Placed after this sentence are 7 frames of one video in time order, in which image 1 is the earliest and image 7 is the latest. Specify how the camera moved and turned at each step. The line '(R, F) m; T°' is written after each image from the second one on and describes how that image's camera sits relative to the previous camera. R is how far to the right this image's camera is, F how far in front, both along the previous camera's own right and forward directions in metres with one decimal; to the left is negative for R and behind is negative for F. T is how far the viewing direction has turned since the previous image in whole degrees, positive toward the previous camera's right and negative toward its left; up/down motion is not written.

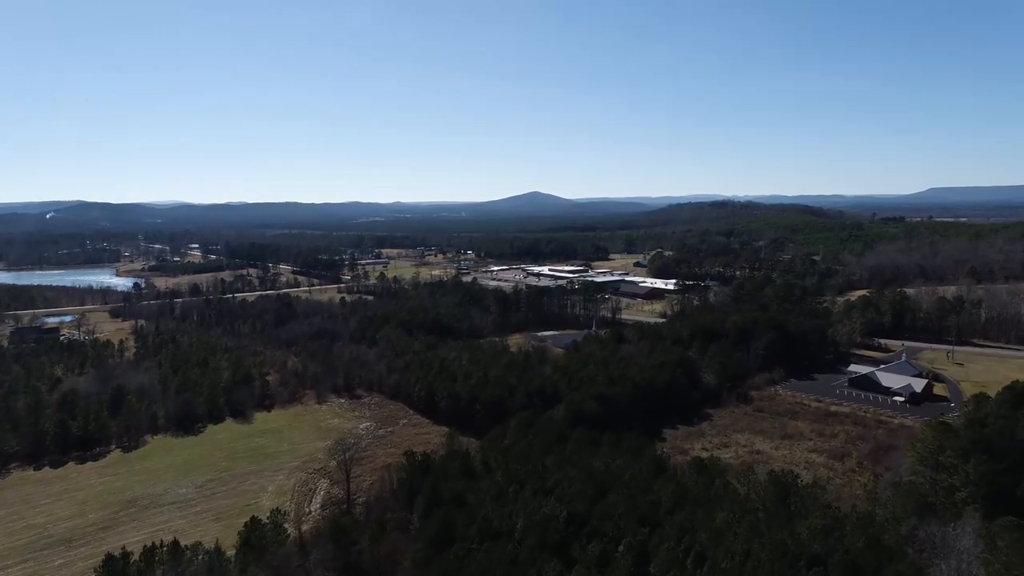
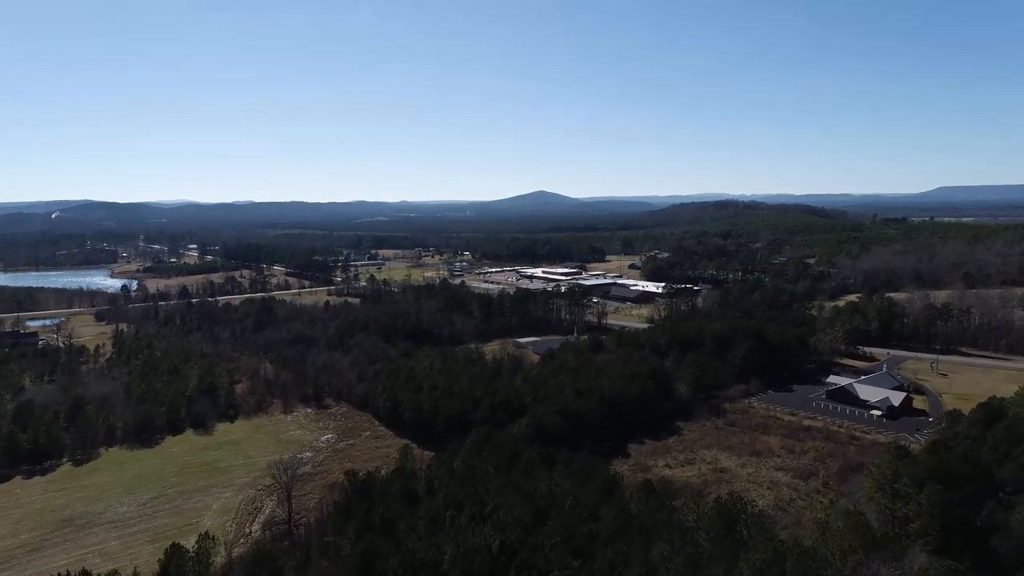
(+1.6, +0.7) m; 0°
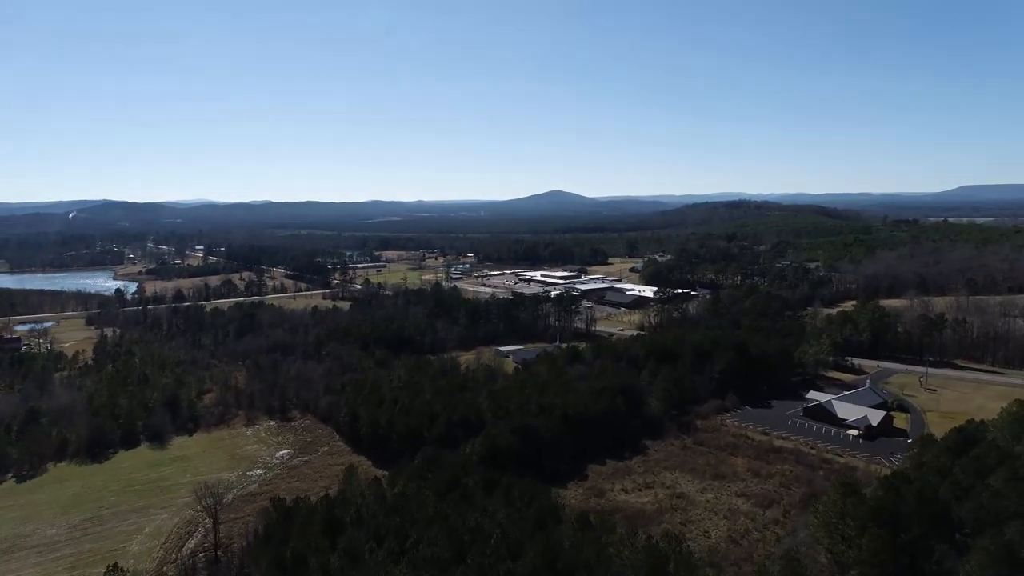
(+2.0, +0.9) m; -1°
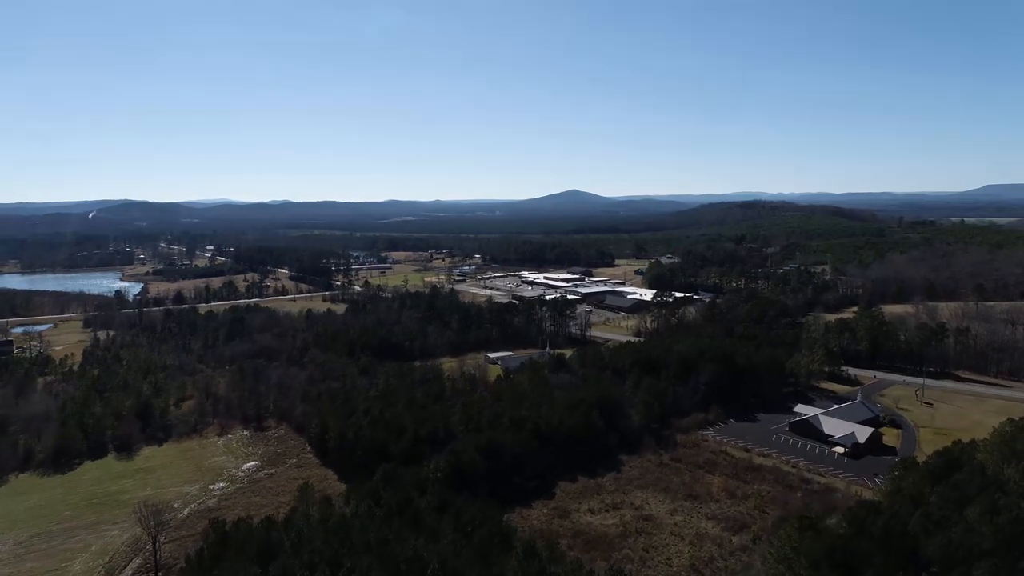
(+1.6, +0.8) m; -1°
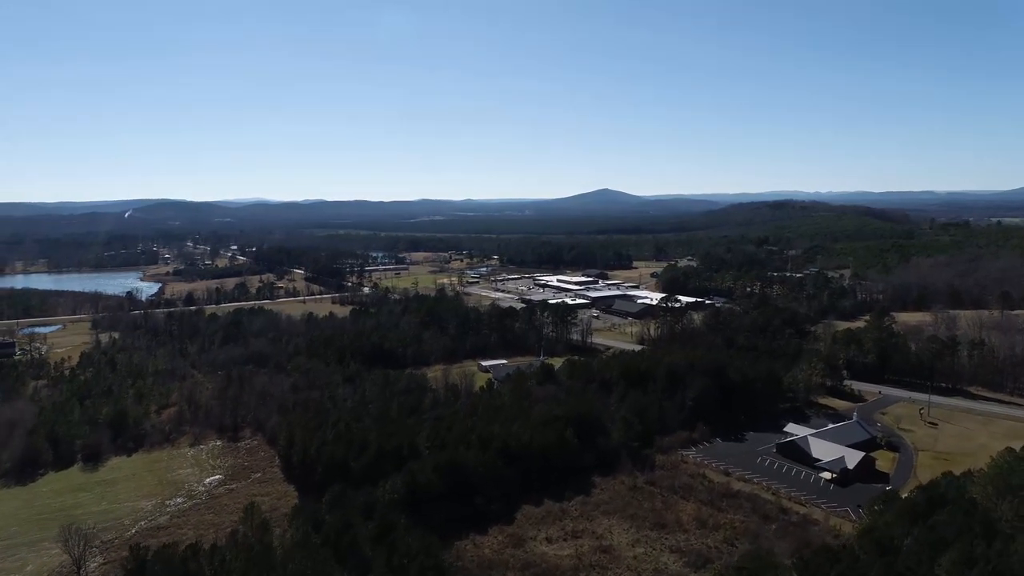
(+2.1, +1.1) m; -3°
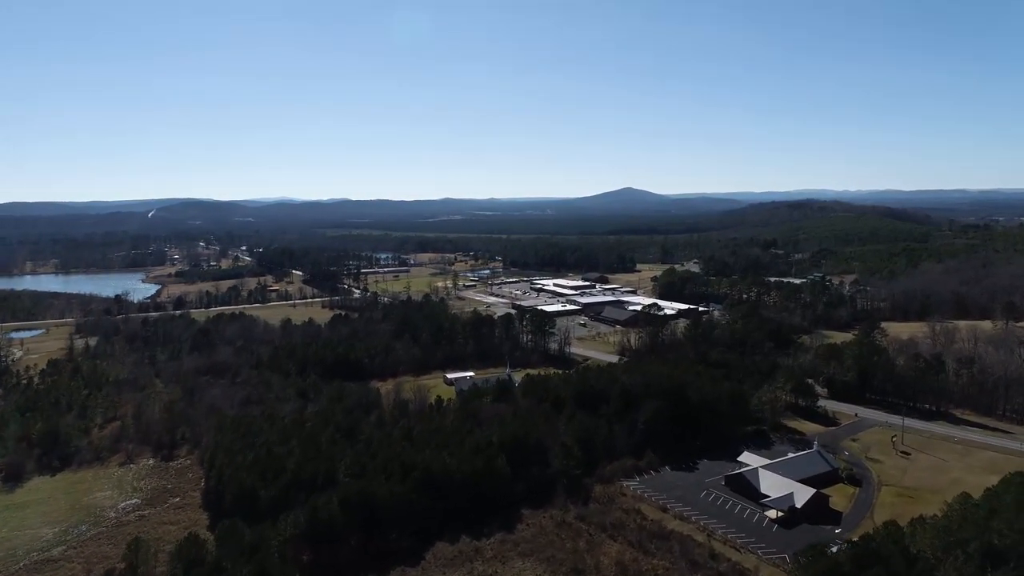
(+3.1, +1.6) m; -2°
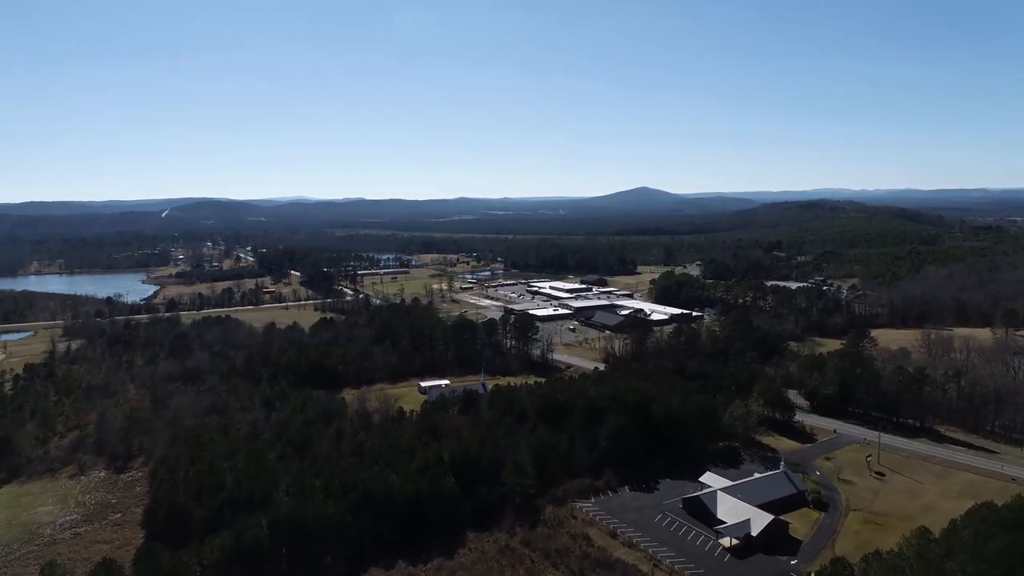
(+2.1, +1.0) m; -1°
